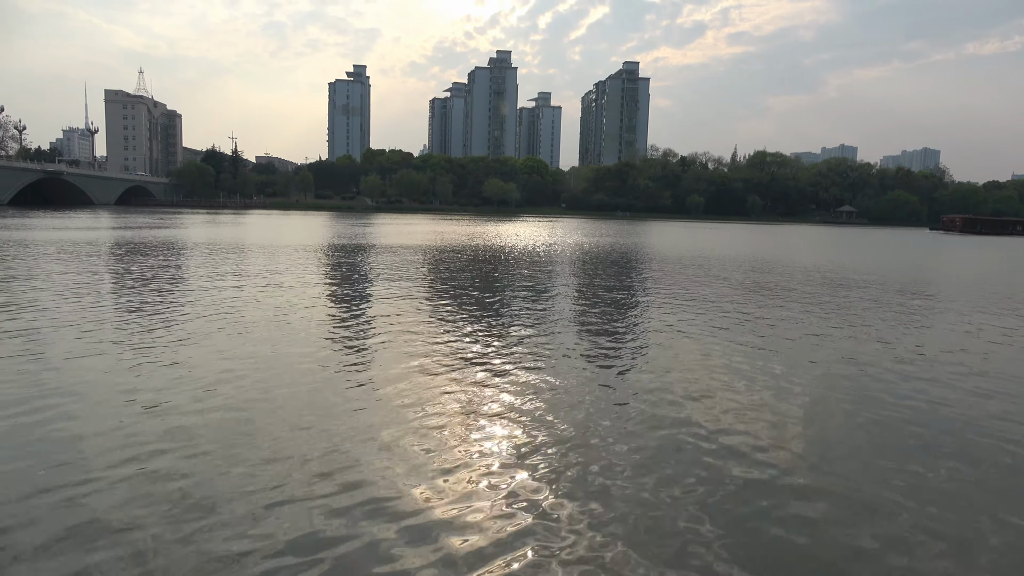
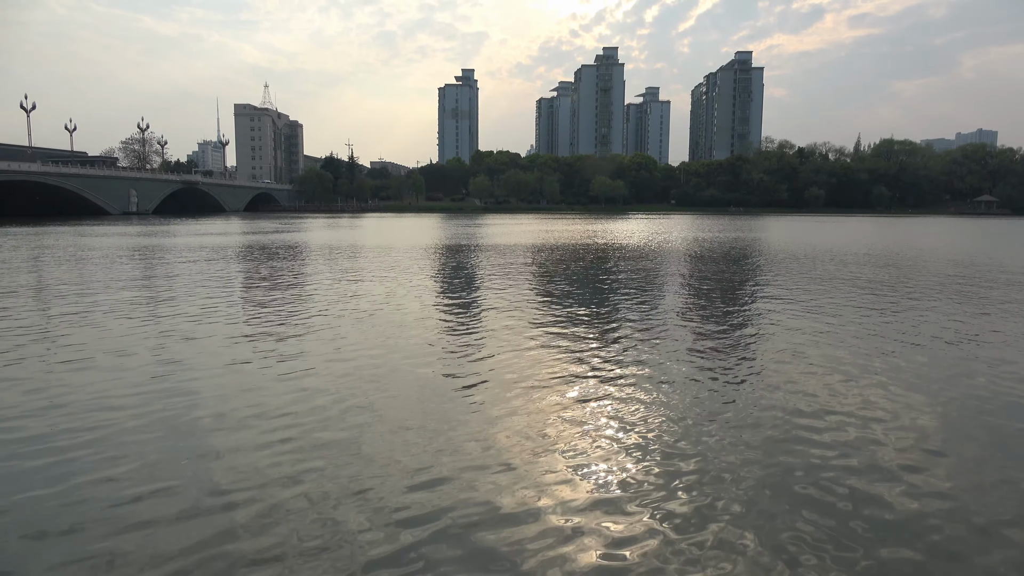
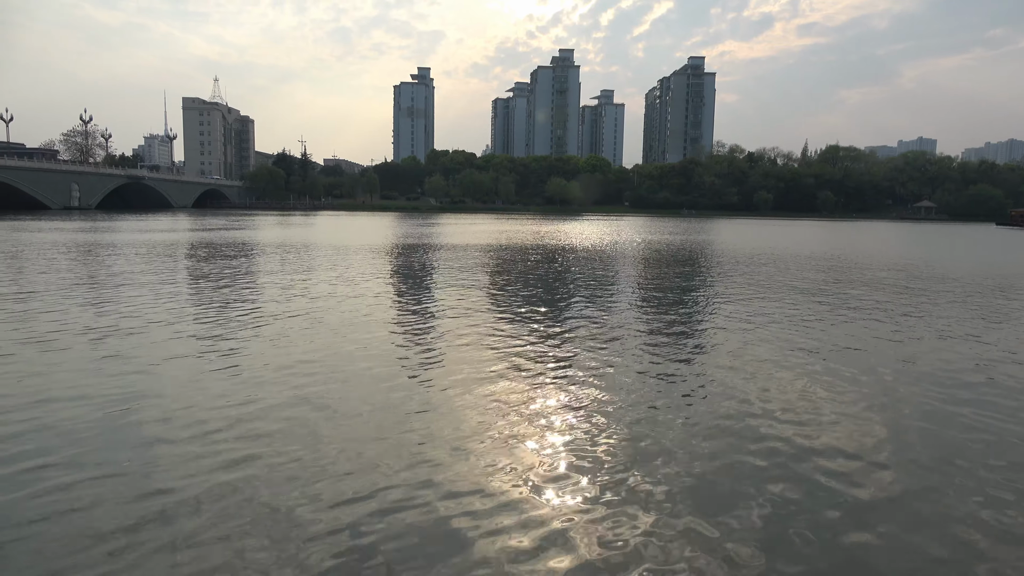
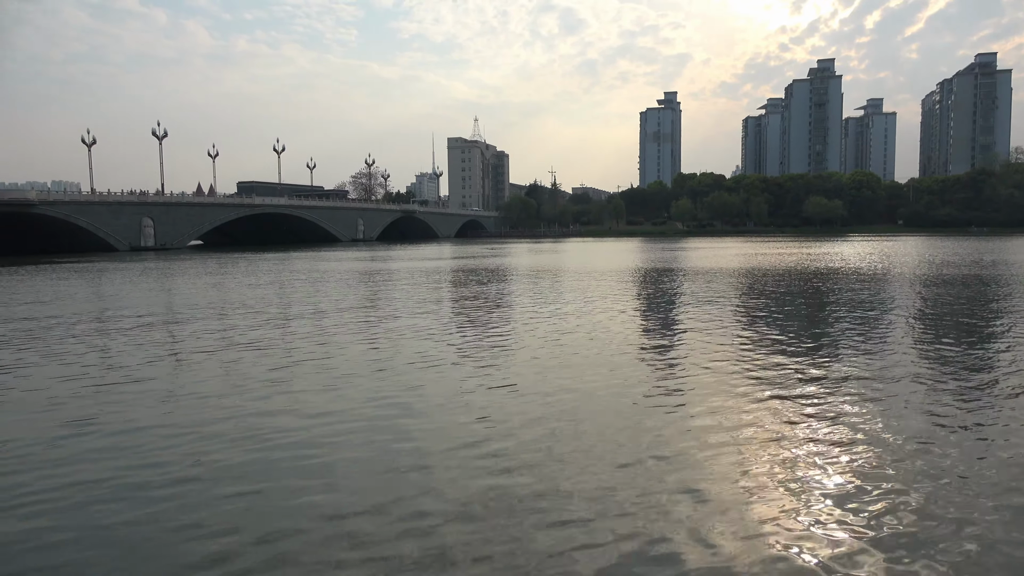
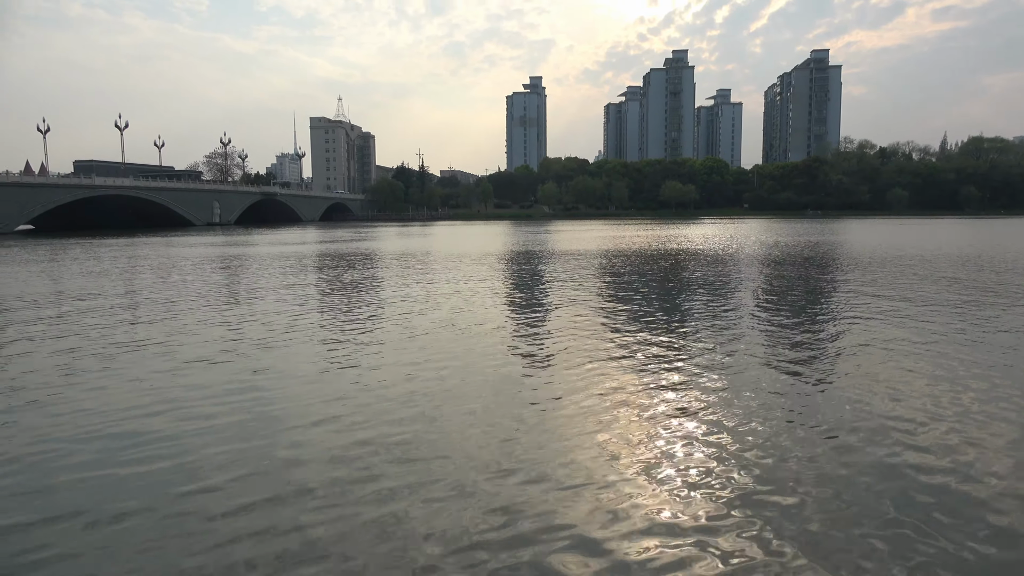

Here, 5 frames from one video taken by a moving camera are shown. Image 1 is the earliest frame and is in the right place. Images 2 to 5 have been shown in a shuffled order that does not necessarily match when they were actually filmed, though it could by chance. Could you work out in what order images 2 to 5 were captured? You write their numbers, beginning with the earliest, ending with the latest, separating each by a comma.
3, 2, 5, 4
